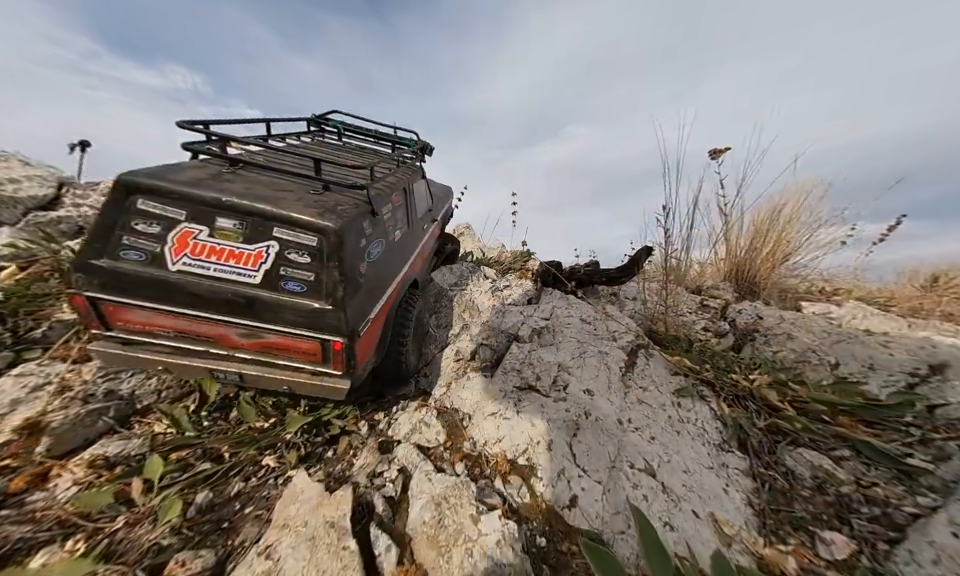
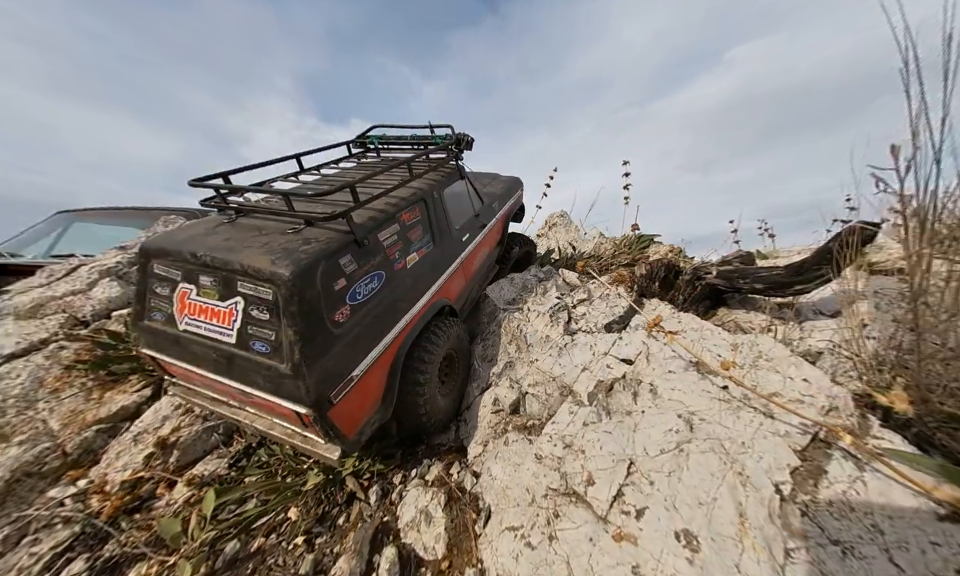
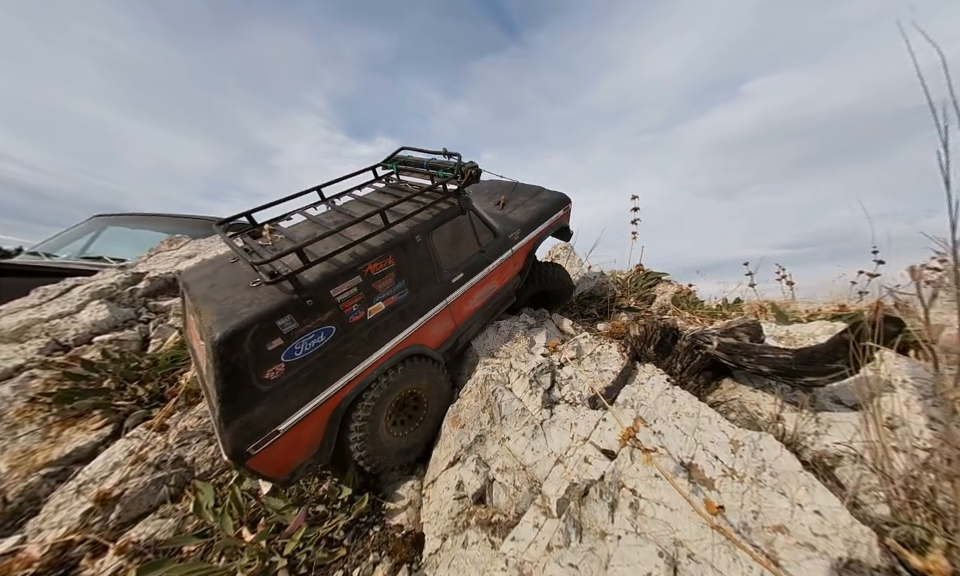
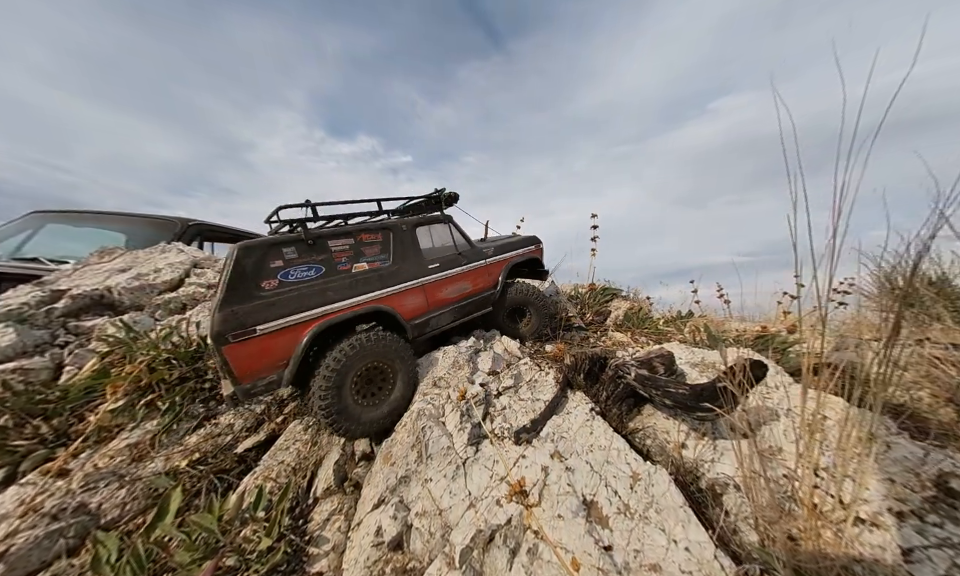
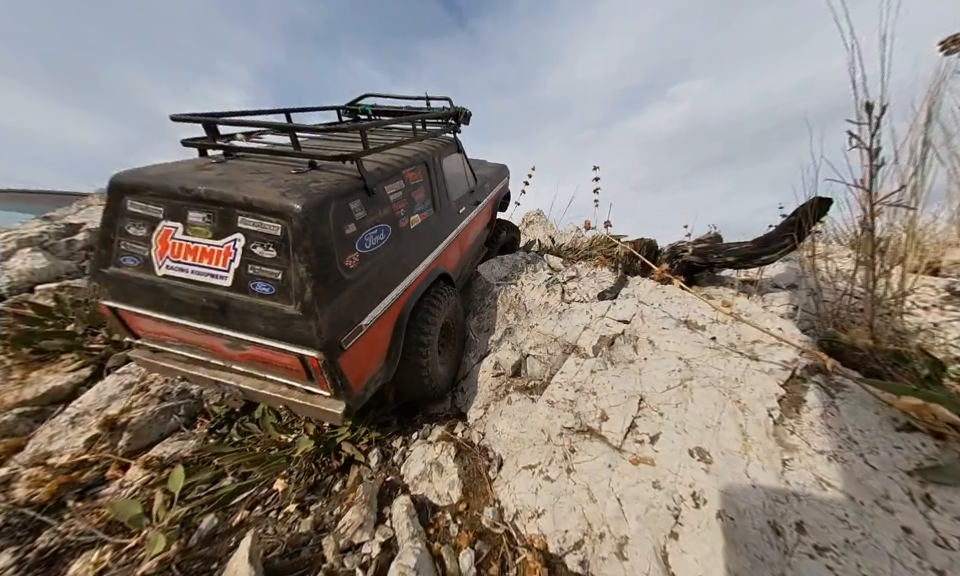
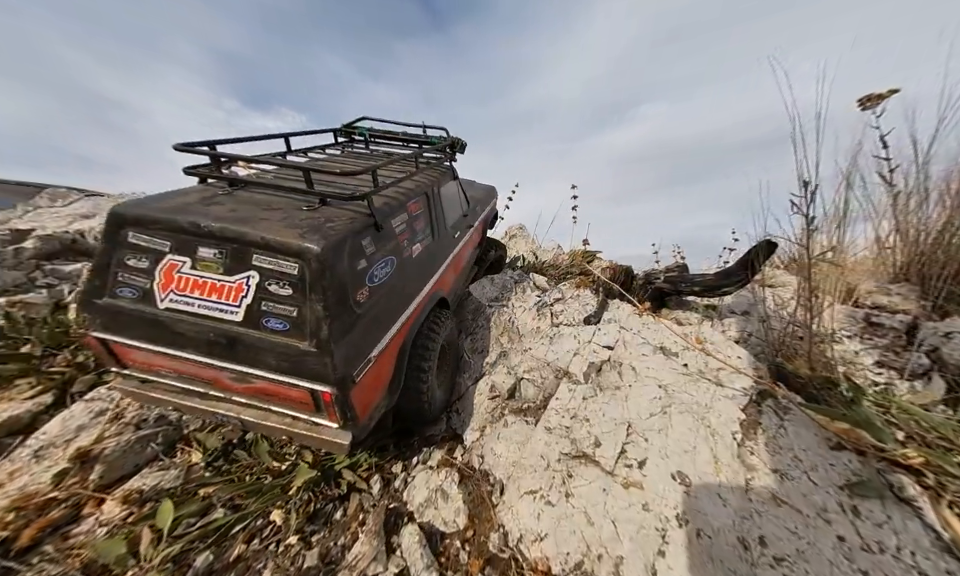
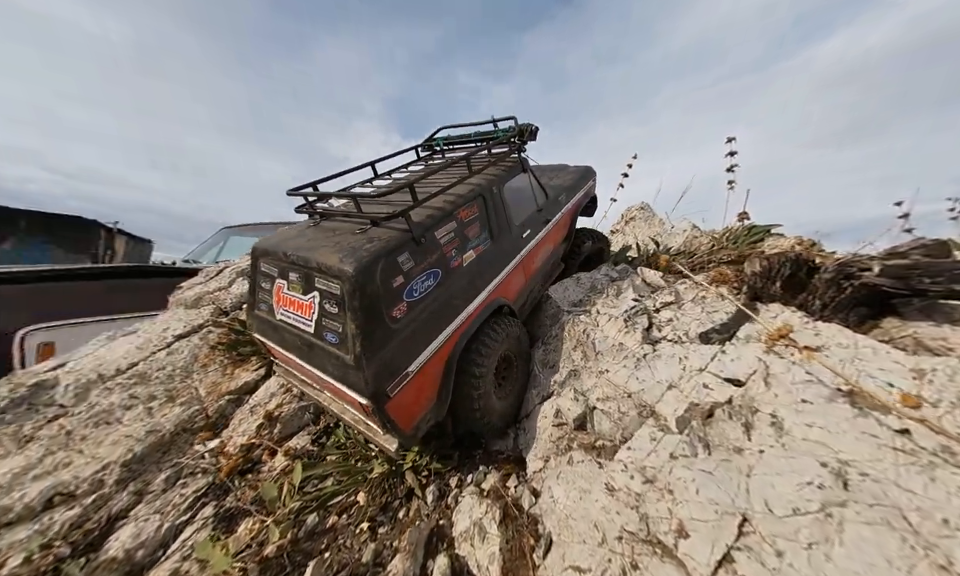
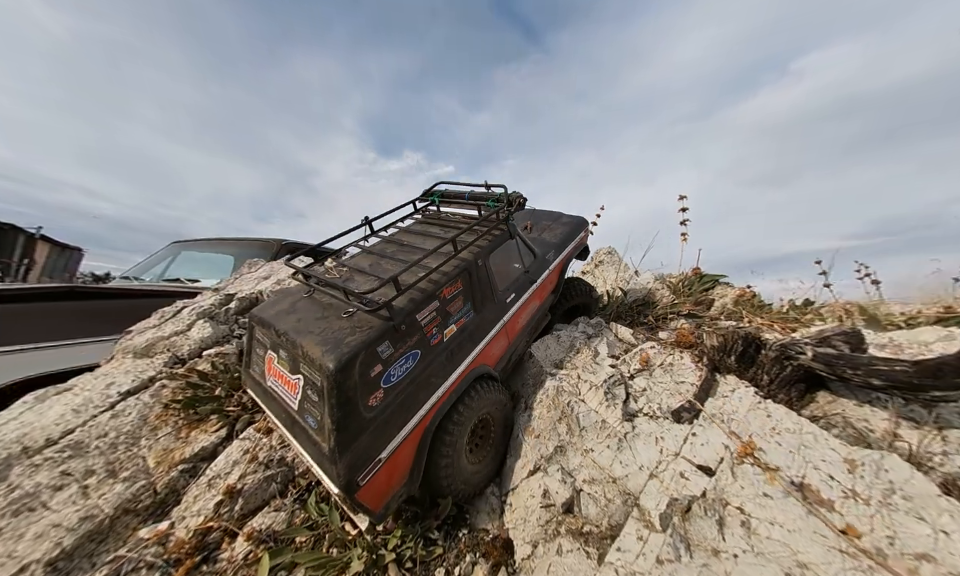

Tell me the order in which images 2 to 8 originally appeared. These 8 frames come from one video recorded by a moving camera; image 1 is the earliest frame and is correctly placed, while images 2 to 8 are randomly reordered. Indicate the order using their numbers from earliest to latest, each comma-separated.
6, 5, 2, 7, 8, 3, 4
